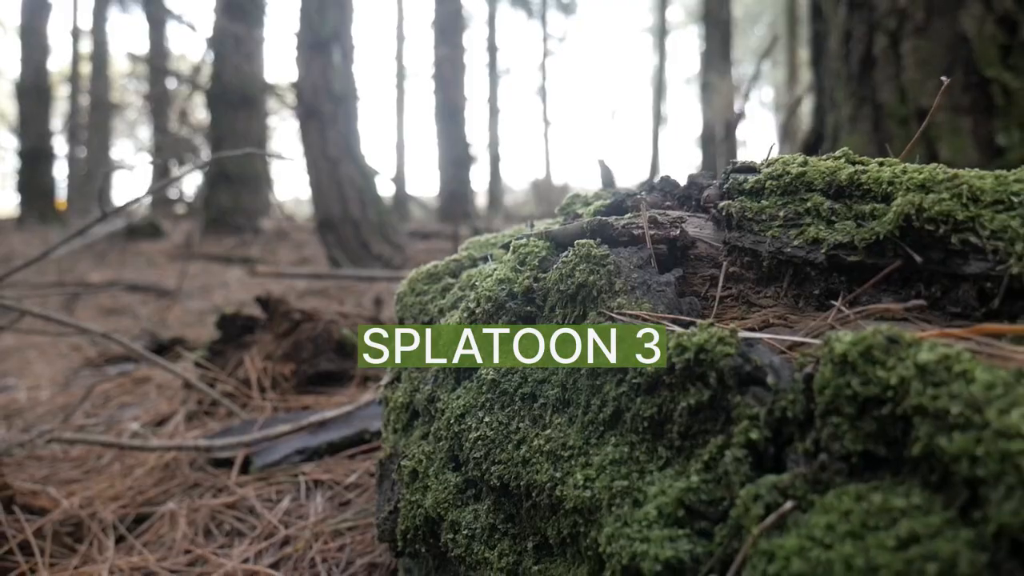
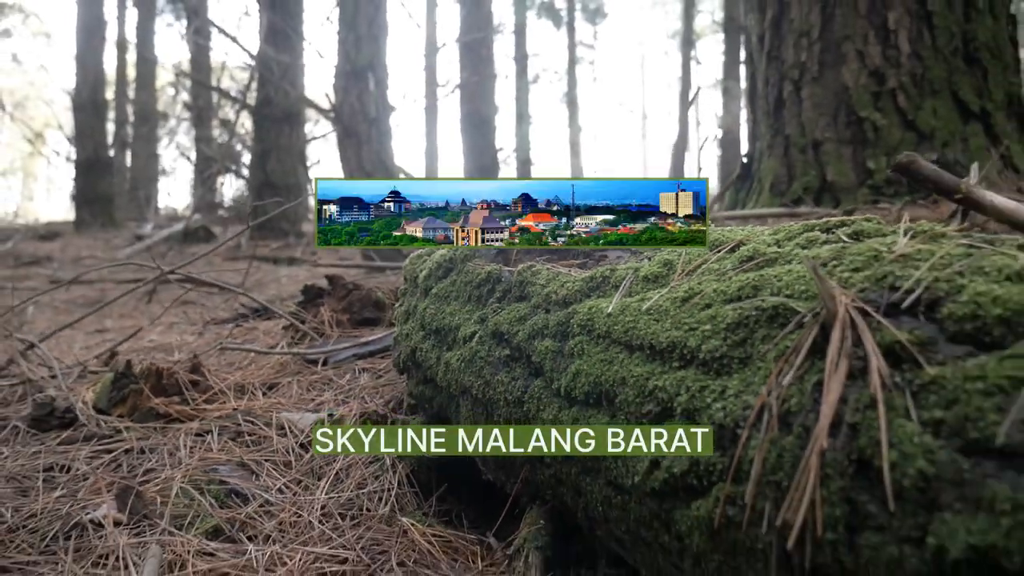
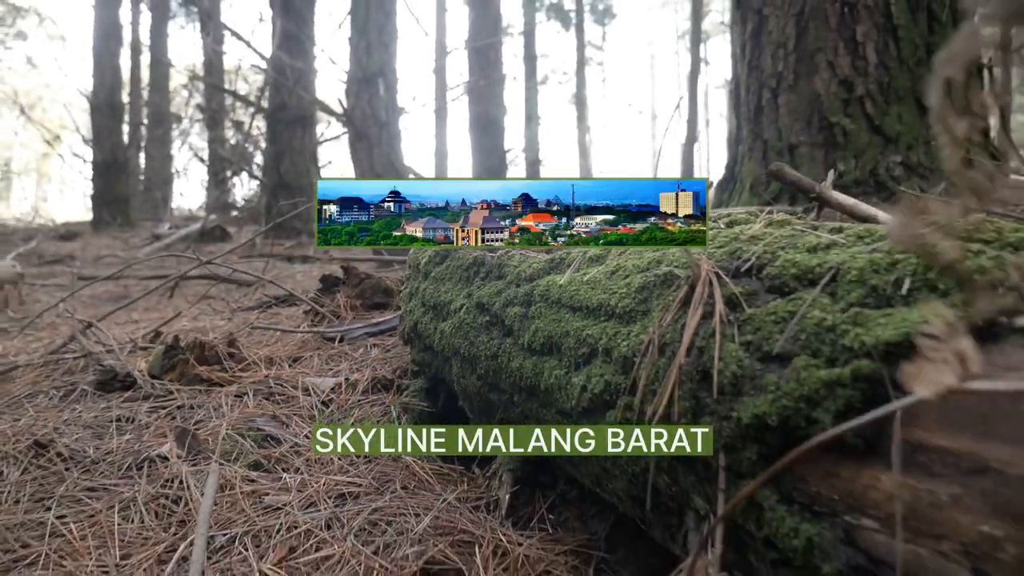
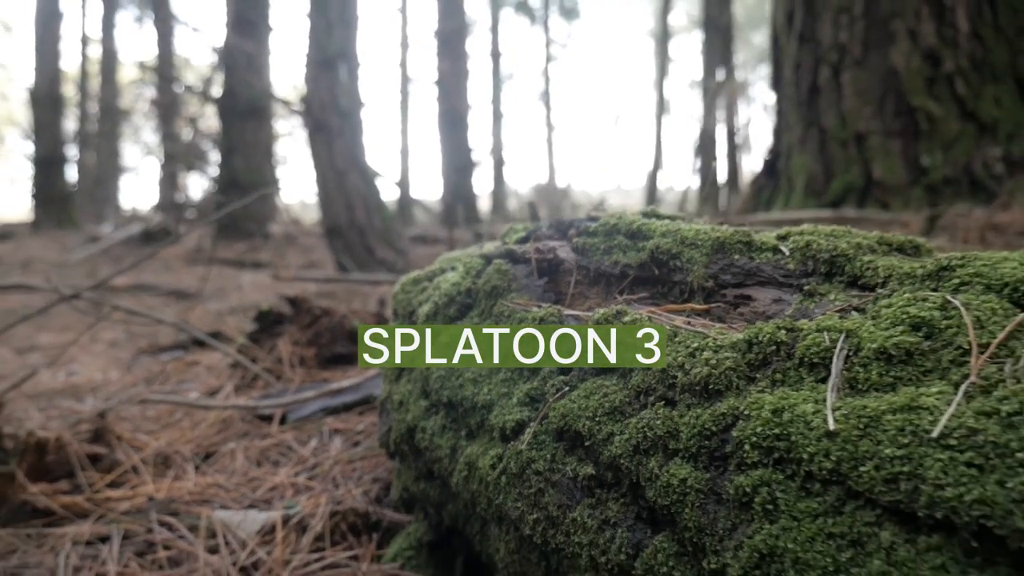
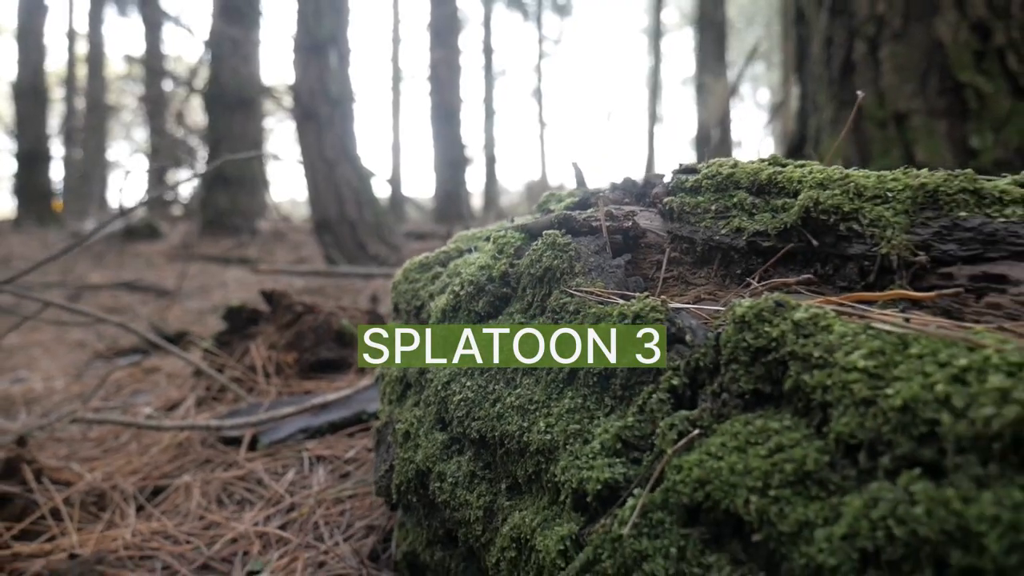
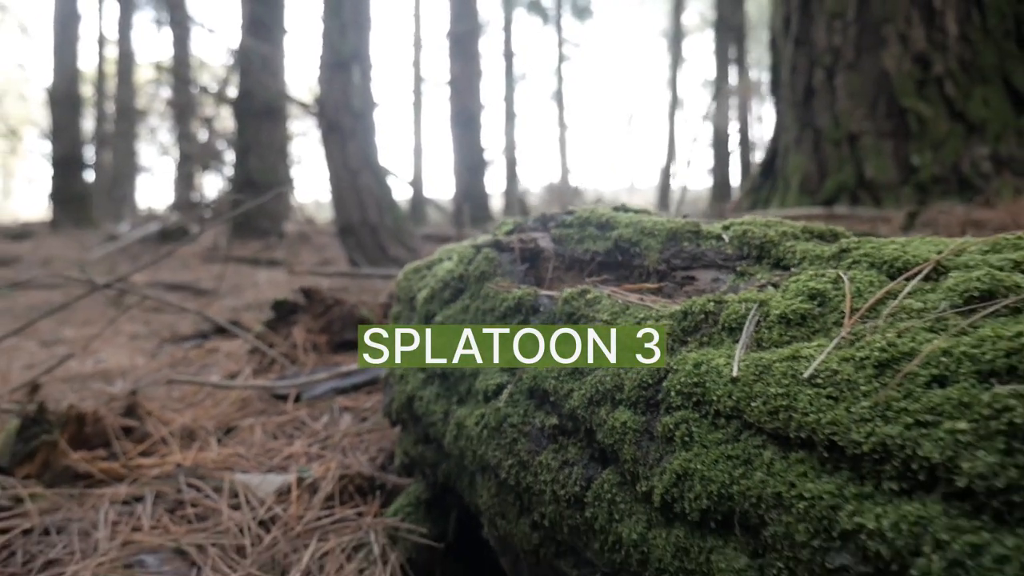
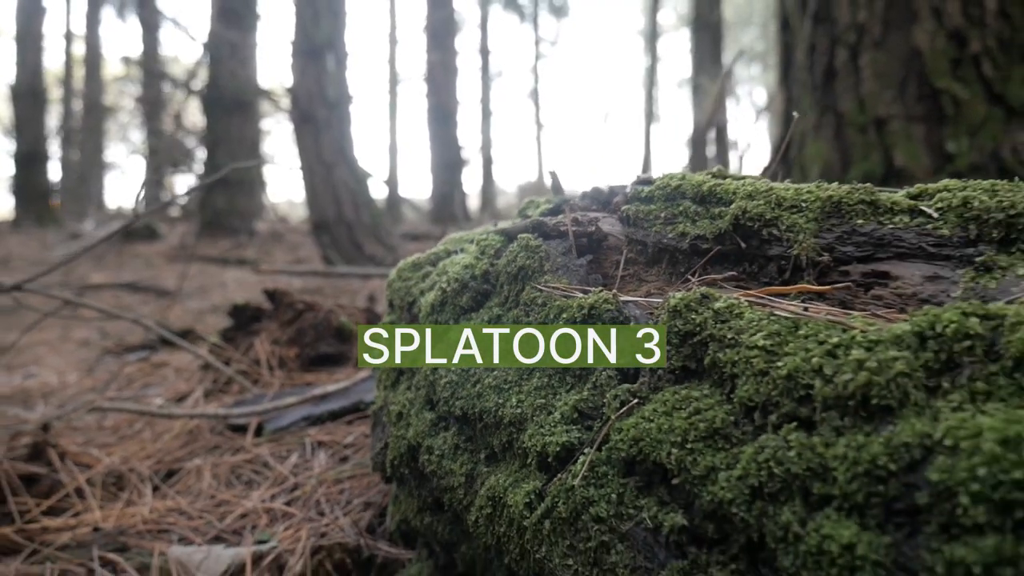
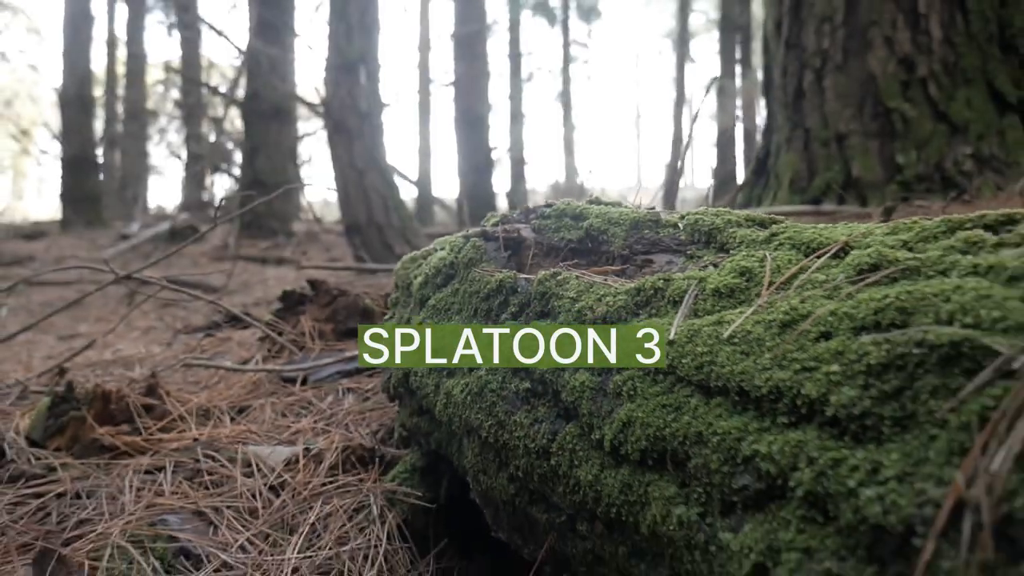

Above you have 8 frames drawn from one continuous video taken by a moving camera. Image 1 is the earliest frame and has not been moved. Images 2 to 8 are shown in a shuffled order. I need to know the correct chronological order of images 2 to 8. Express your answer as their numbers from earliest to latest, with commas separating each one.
5, 7, 4, 6, 8, 2, 3
